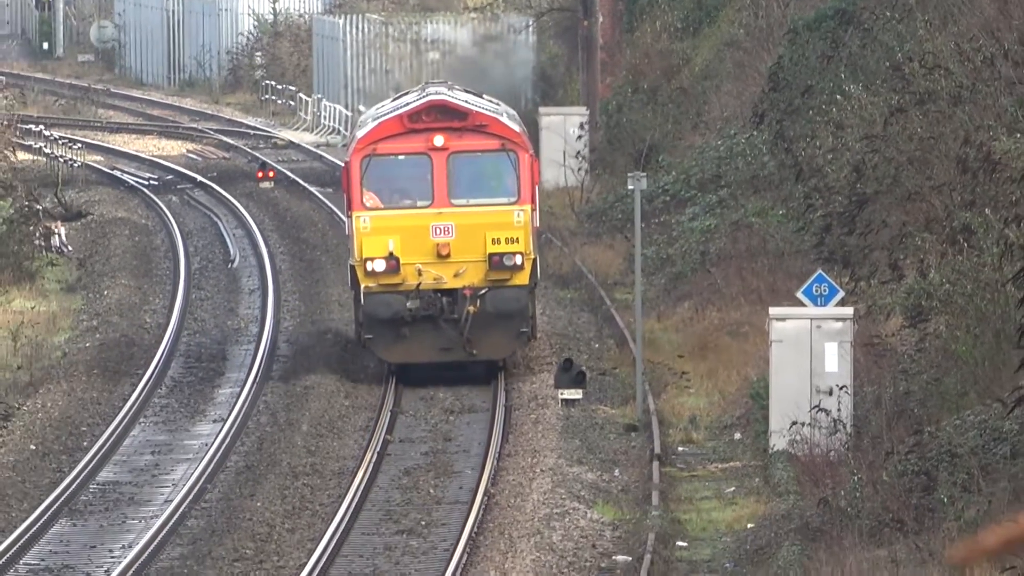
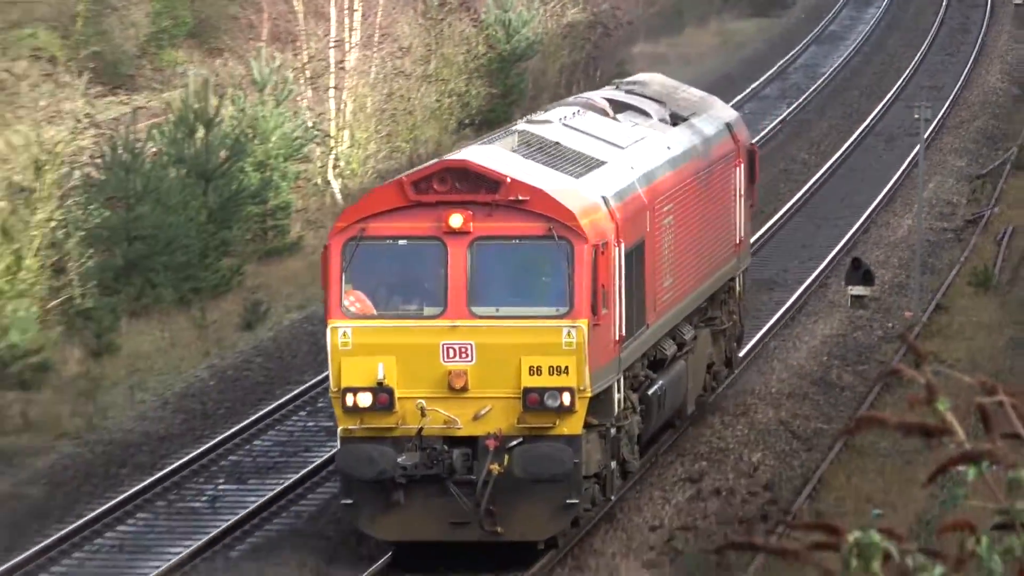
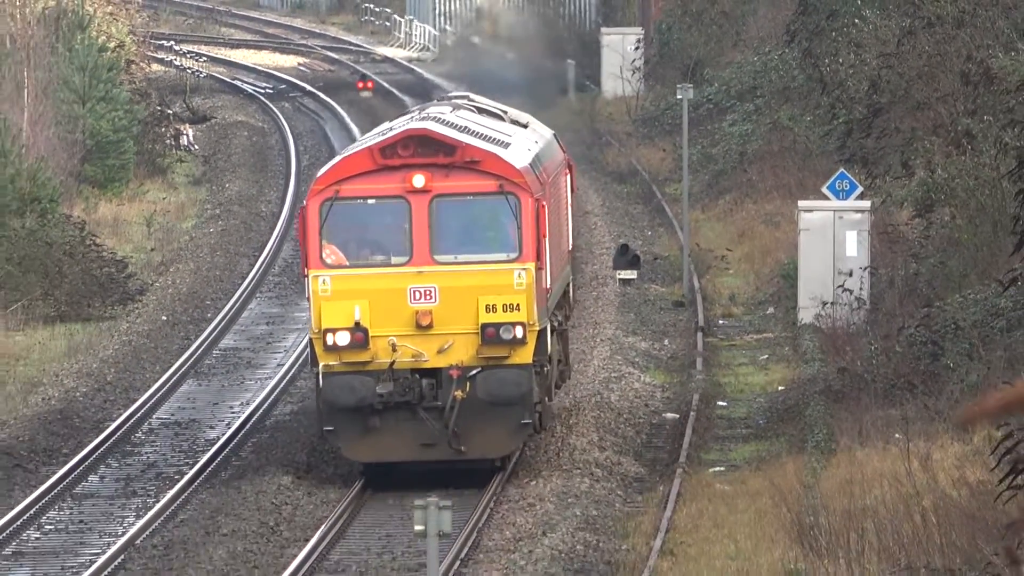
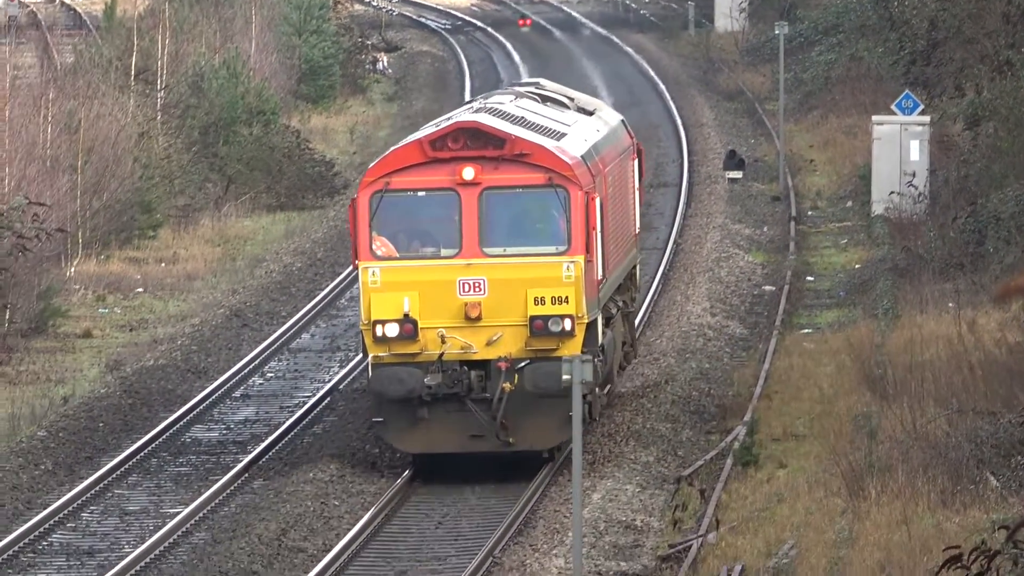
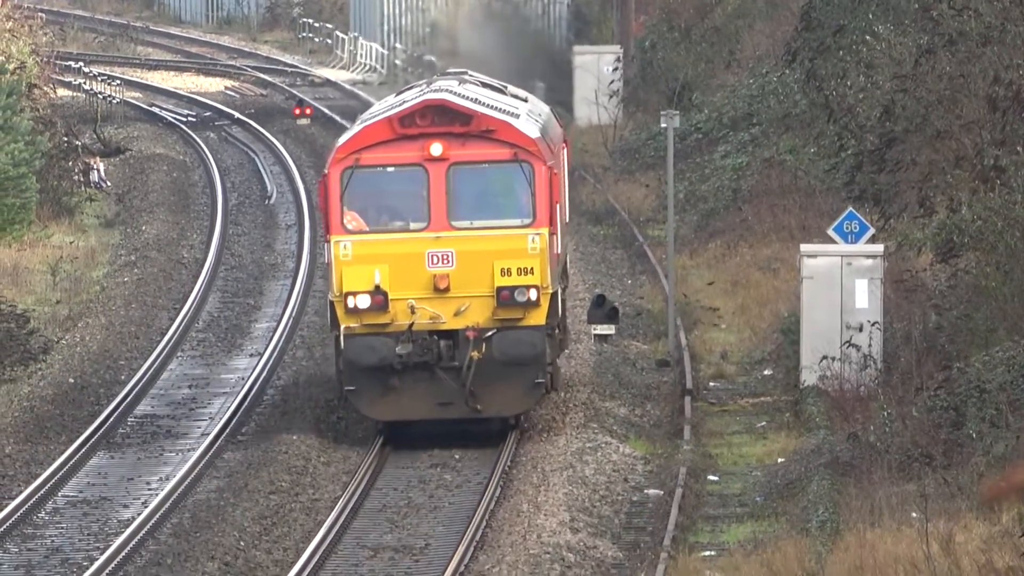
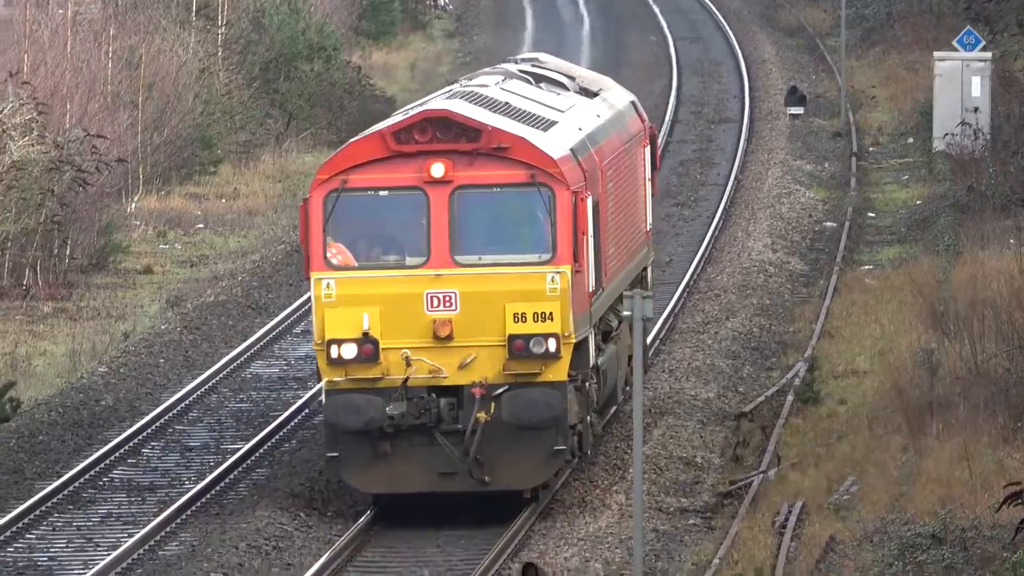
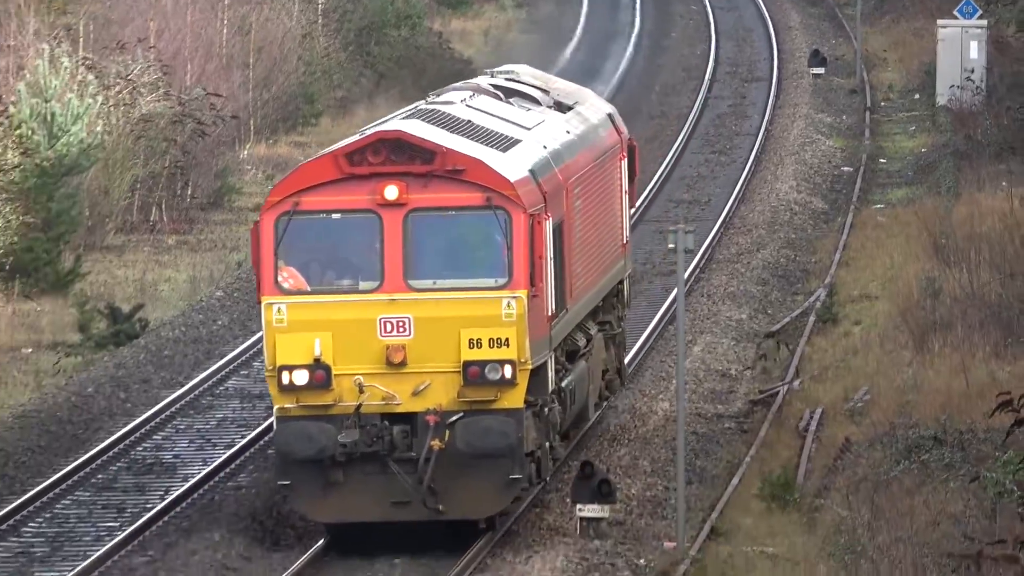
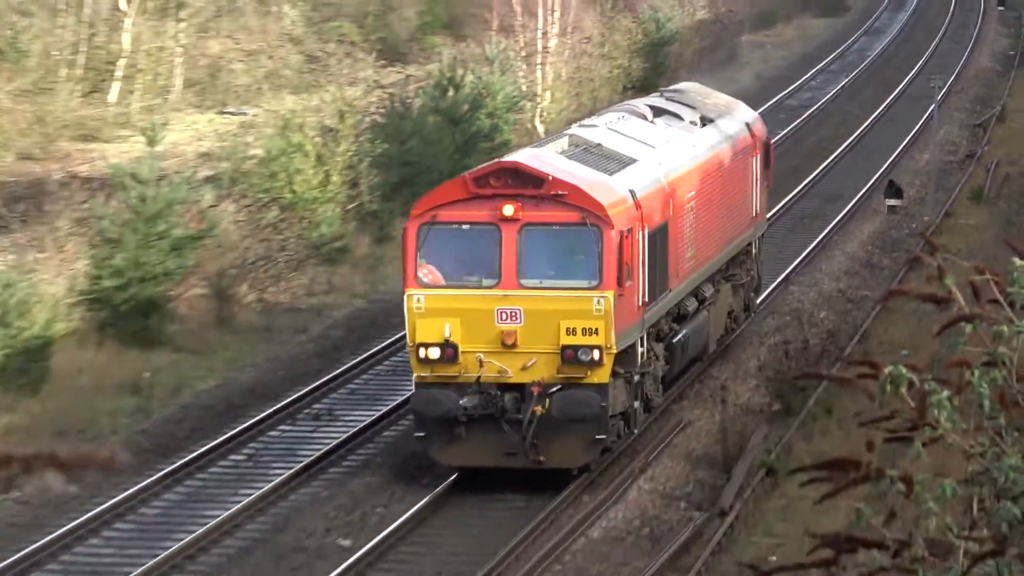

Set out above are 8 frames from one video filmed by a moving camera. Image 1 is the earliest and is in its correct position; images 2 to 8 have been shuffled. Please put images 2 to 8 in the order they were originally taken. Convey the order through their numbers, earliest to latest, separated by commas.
5, 3, 4, 6, 7, 2, 8
